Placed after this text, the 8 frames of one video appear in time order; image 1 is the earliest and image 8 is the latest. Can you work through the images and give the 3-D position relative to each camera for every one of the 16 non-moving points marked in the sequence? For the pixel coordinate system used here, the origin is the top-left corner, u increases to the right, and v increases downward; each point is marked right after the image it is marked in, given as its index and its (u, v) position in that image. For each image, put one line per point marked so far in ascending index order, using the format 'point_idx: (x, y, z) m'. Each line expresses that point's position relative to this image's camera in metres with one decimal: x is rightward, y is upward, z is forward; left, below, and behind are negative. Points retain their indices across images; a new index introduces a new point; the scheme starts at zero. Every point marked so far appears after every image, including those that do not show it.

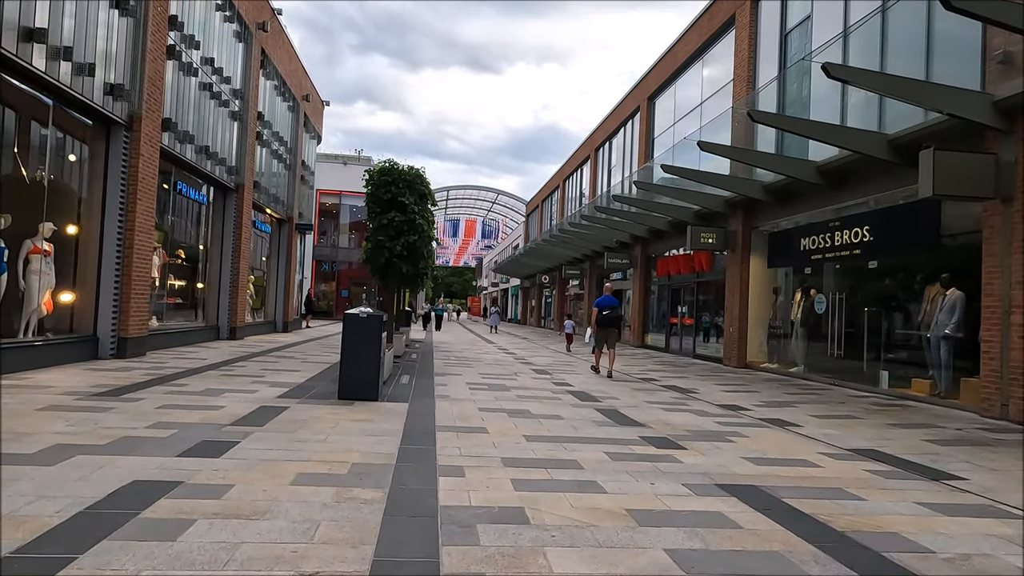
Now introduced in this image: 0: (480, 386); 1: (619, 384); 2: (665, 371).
0: (-0.5, -1.6, +10.6) m
1: (+1.9, -1.8, +11.8) m
2: (+3.6, -1.9, +15.2) m
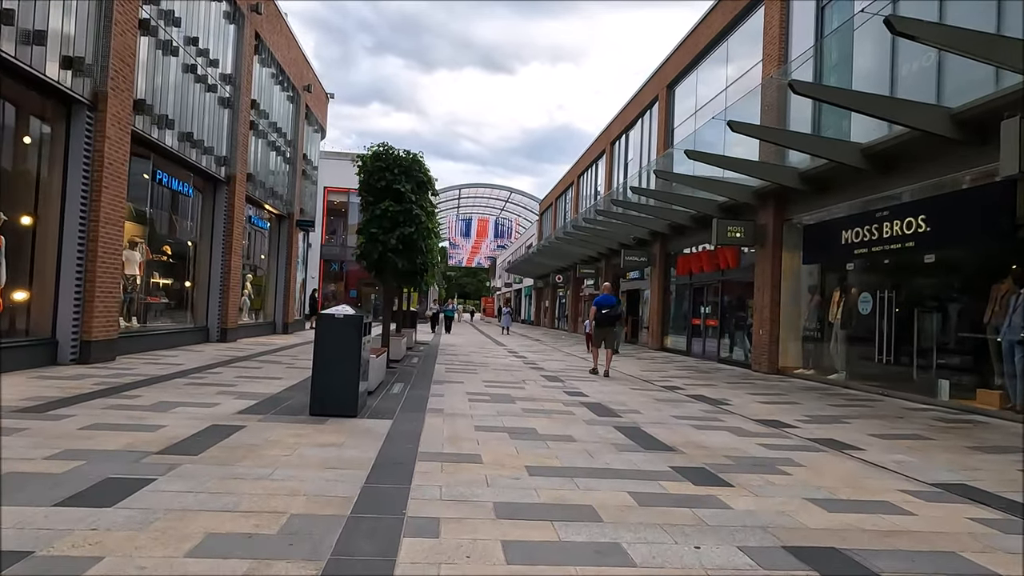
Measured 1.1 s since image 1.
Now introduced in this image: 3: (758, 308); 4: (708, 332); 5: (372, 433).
0: (-0.4, -1.5, +9.3) m
1: (+2.0, -1.7, +10.4) m
2: (+3.8, -1.9, +13.9) m
3: (+5.9, -0.5, +15.6) m
4: (+5.8, -1.3, +19.5) m
5: (-1.3, -1.4, +6.2) m
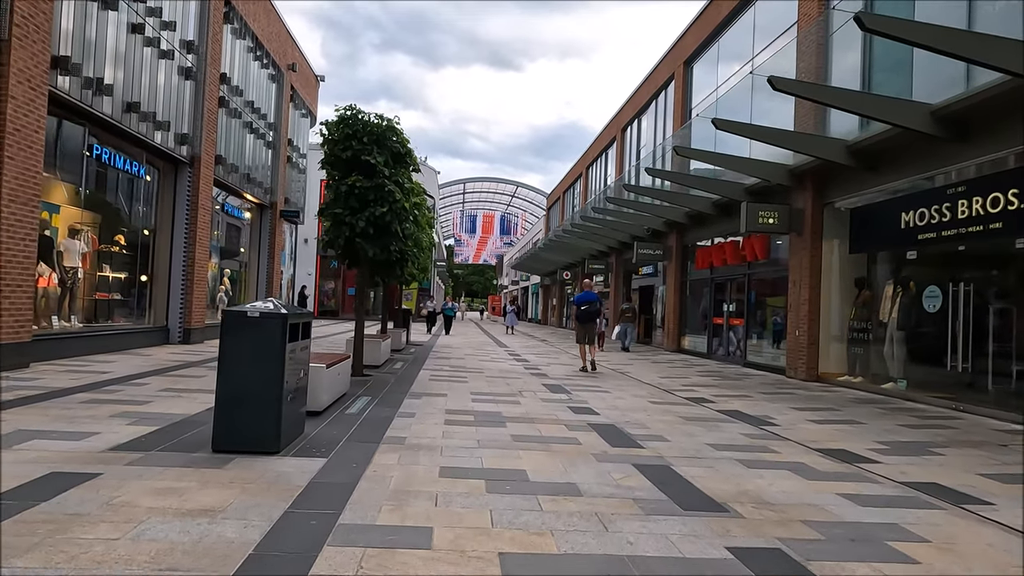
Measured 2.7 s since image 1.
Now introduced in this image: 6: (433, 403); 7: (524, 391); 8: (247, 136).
0: (-0.6, -1.4, +7.3) m
1: (+1.9, -1.6, +8.5) m
2: (+3.8, -1.8, +11.8) m
3: (+5.8, -0.4, +13.6) m
4: (+5.9, -1.2, +17.5) m
5: (-1.5, -1.3, +4.3) m
6: (-1.0, -1.4, +8.2) m
7: (+0.2, -1.5, +9.8) m
8: (-7.5, +4.3, +18.6) m
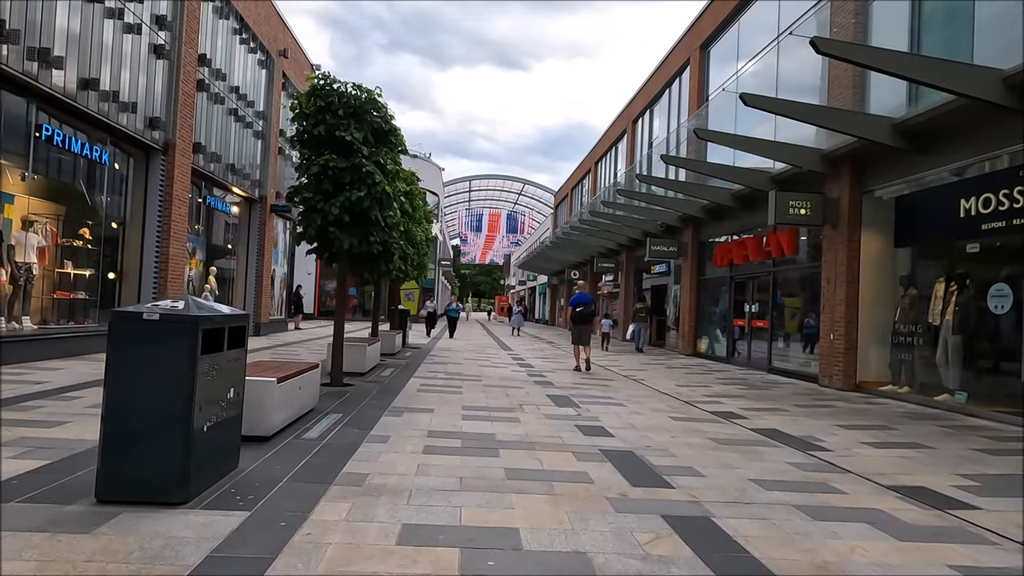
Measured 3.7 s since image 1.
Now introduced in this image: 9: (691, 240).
0: (-0.6, -1.4, +6.0) m
1: (+1.9, -1.6, +7.1) m
2: (+3.8, -1.8, +10.5) m
3: (+5.9, -0.3, +12.2) m
4: (+5.9, -1.2, +16.1) m
5: (-1.6, -1.2, +3.0) m
6: (-1.0, -1.4, +6.9) m
7: (+0.2, -1.5, +8.5) m
8: (-7.4, +4.3, +17.4) m
9: (+5.4, +1.5, +20.0) m
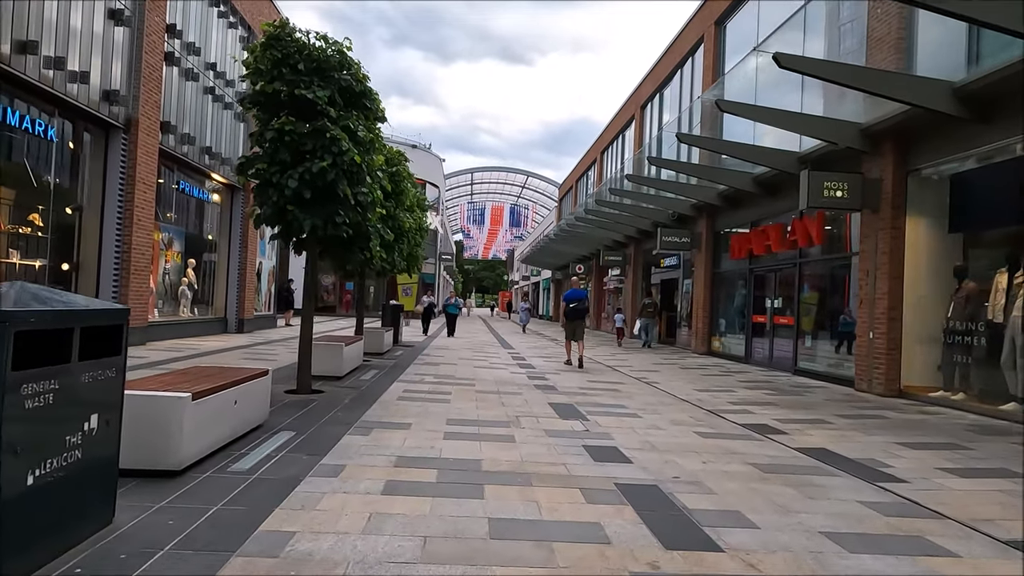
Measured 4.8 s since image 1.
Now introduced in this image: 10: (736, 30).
0: (-0.7, -1.3, +4.7) m
1: (+1.8, -1.5, +5.8) m
2: (+3.7, -1.6, +9.1) m
3: (+5.8, -0.2, +10.8) m
4: (+5.9, -1.0, +14.7) m
5: (-1.7, -1.2, +1.6) m
6: (-1.1, -1.3, +5.5) m
7: (+0.1, -1.4, +7.2) m
8: (-7.4, +4.5, +16.1) m
9: (+5.5, +1.6, +18.6) m
10: (+6.0, +6.9, +17.6) m
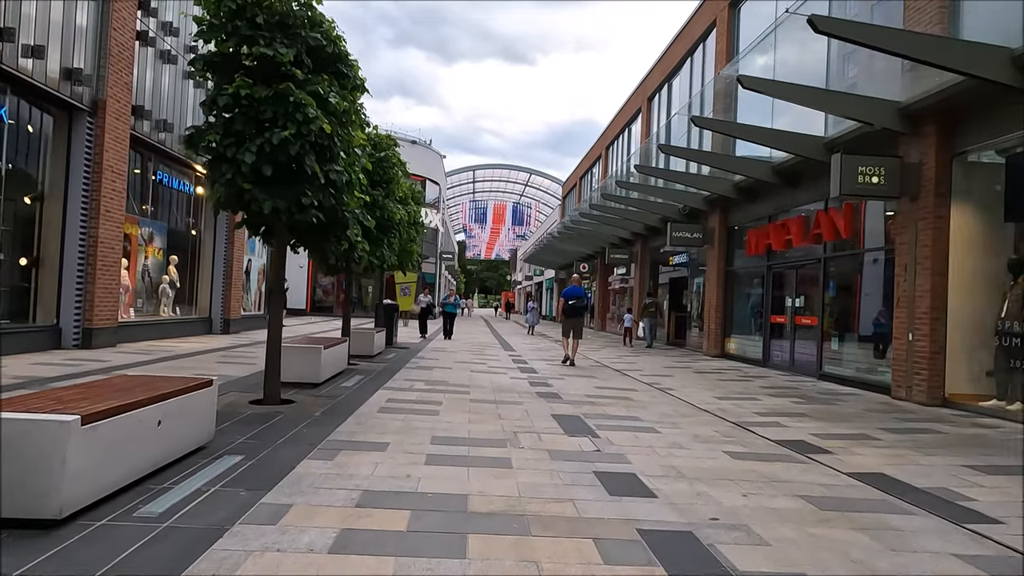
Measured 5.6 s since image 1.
0: (-0.7, -1.3, +3.6) m
1: (+1.8, -1.4, +4.7) m
2: (+3.7, -1.6, +8.1) m
3: (+5.8, -0.2, +9.7) m
4: (+5.9, -1.0, +13.6) m
5: (-1.7, -1.1, +0.6) m
6: (-1.1, -1.2, +4.5) m
7: (+0.1, -1.3, +6.1) m
8: (-7.4, +4.6, +15.1) m
9: (+5.5, +1.7, +17.5) m
10: (+6.0, +6.9, +16.5) m
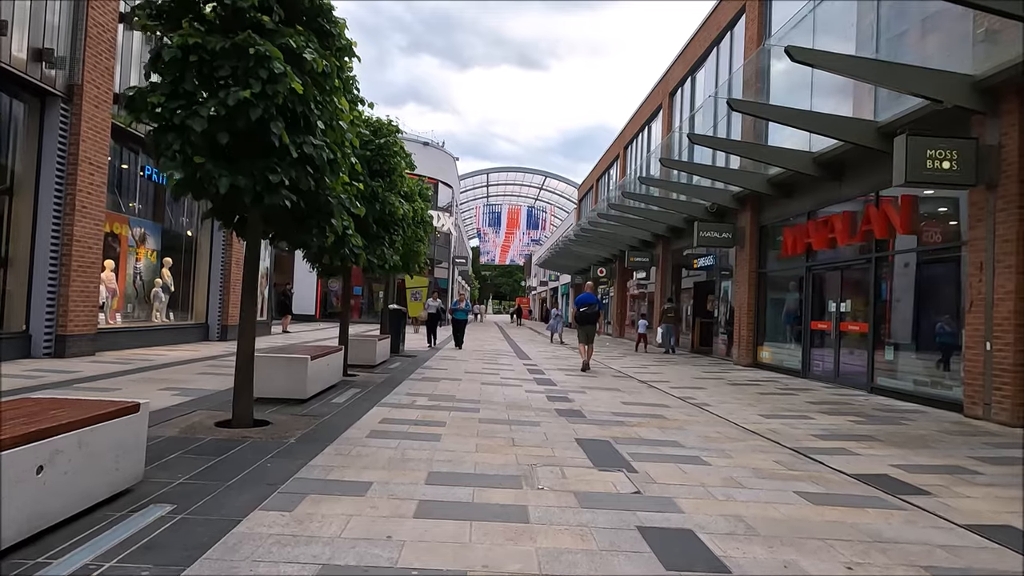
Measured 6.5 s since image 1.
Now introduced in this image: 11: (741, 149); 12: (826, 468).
0: (-0.6, -1.2, +2.5) m
1: (+1.9, -1.4, +3.5) m
2: (+3.9, -1.6, +6.8) m
3: (+6.0, -0.2, +8.5) m
4: (+6.2, -1.0, +12.3) m
5: (-1.7, -1.1, -0.5) m
6: (-1.0, -1.2, +3.3) m
7: (+0.2, -1.3, +4.9) m
8: (-7.1, +4.5, +14.1) m
9: (+5.9, +1.6, +16.2) m
10: (+6.4, +6.9, +15.3) m
11: (+4.3, +2.6, +12.3) m
12: (+2.6, -1.5, +5.5) m
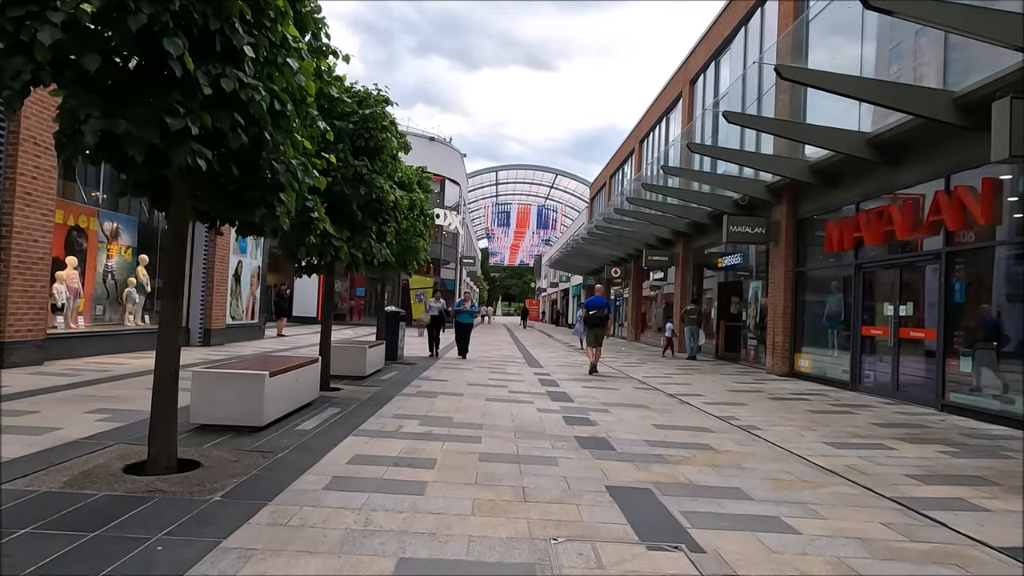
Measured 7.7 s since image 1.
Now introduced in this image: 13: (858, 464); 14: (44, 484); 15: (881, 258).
0: (-0.6, -1.2, +0.9) m
1: (+1.9, -1.4, +1.9) m
2: (+4.0, -1.6, +5.2) m
3: (+6.1, -0.2, +6.8) m
4: (+6.4, -1.0, +10.7) m
5: (-1.7, -1.0, -2.0) m
6: (-1.0, -1.2, +1.8) m
7: (+0.3, -1.3, +3.4) m
8: (-6.9, +4.5, +12.7) m
9: (+6.1, +1.6, +14.6) m
10: (+6.6, +6.8, +13.7) m
11: (+4.5, +2.6, +10.7) m
12: (+2.7, -1.5, +3.9) m
13: (+3.1, -1.6, +5.9) m
14: (-2.8, -1.2, +3.9) m
15: (+6.4, +0.6, +10.7) m
